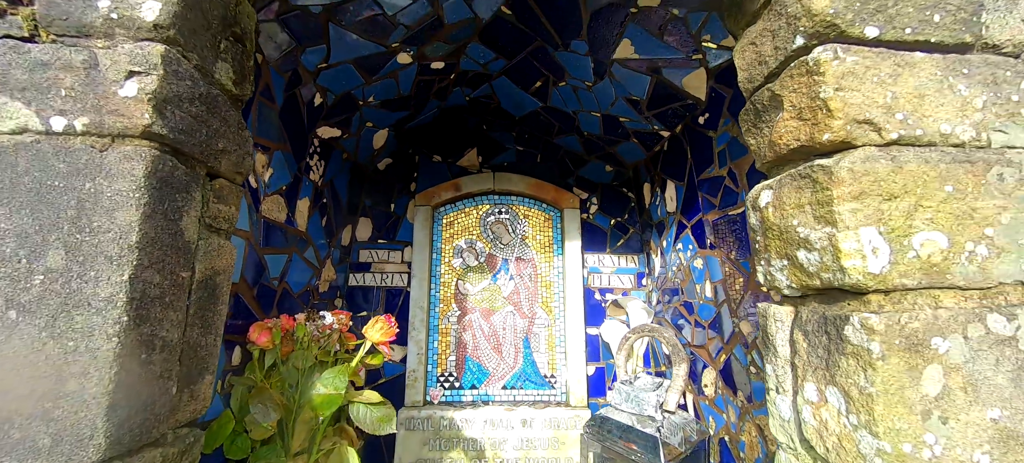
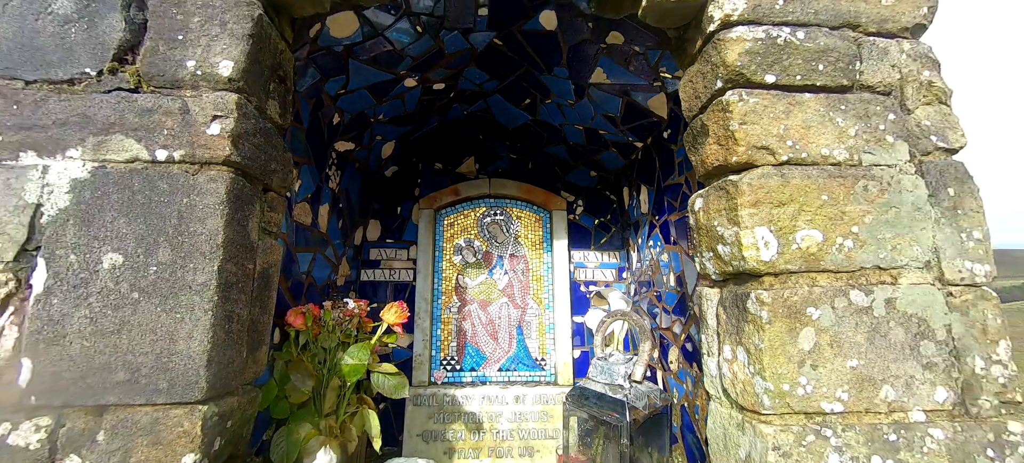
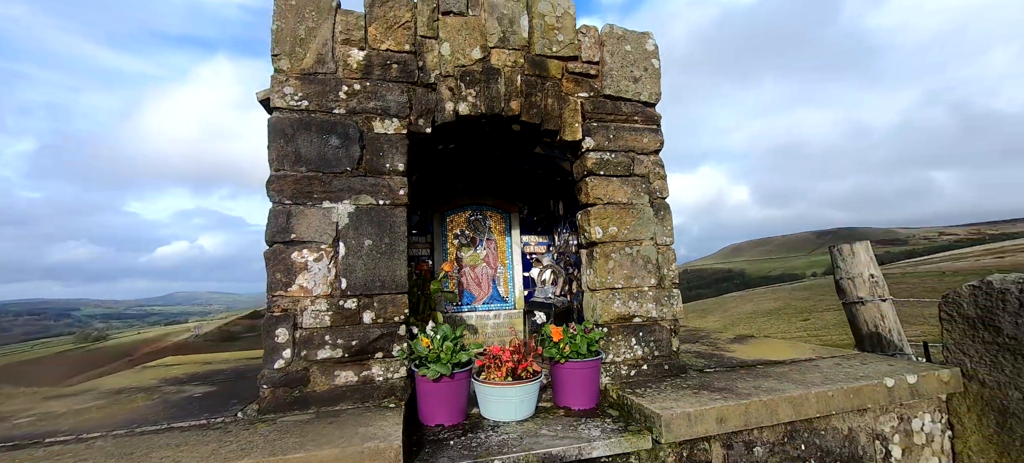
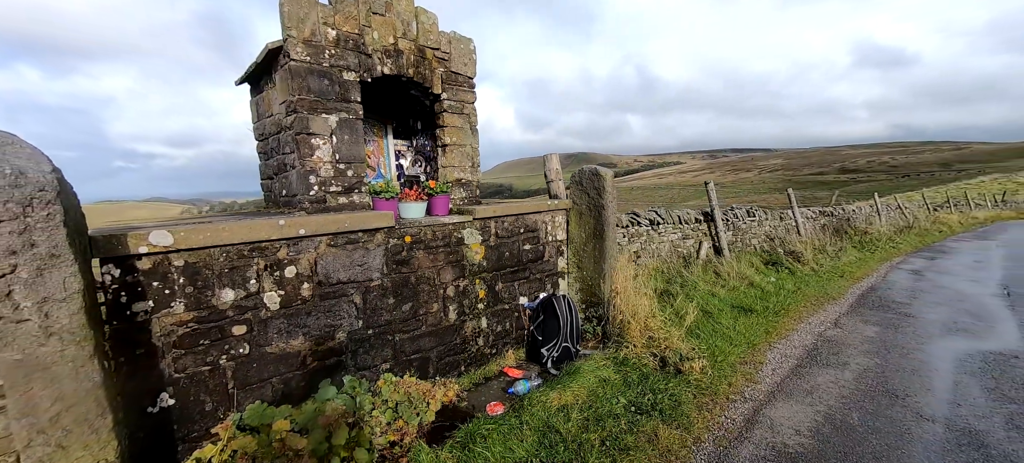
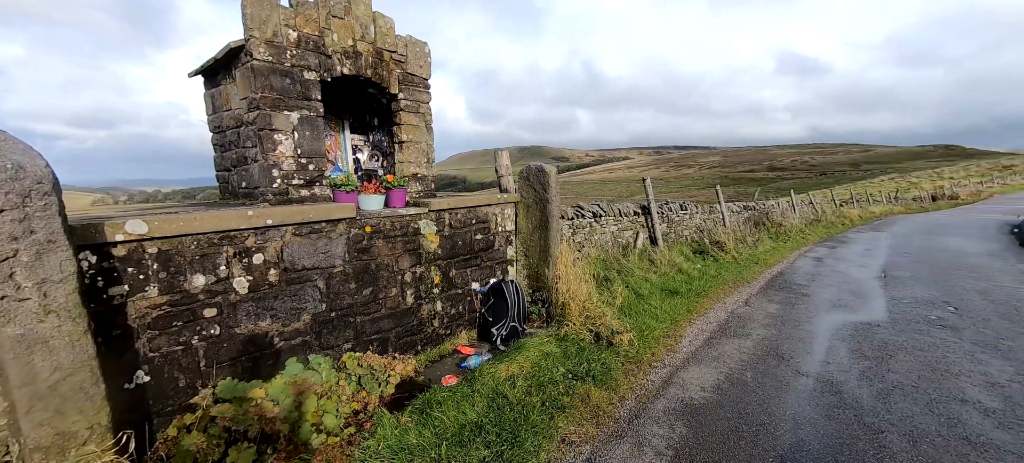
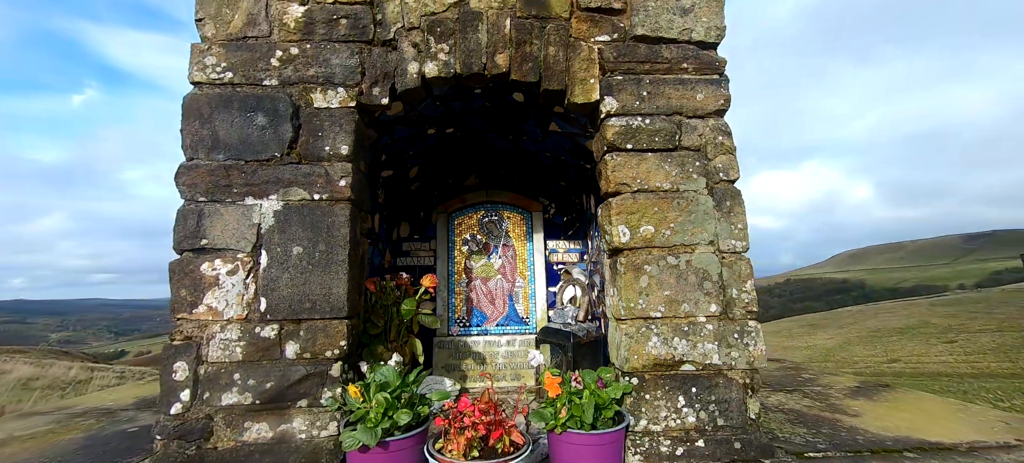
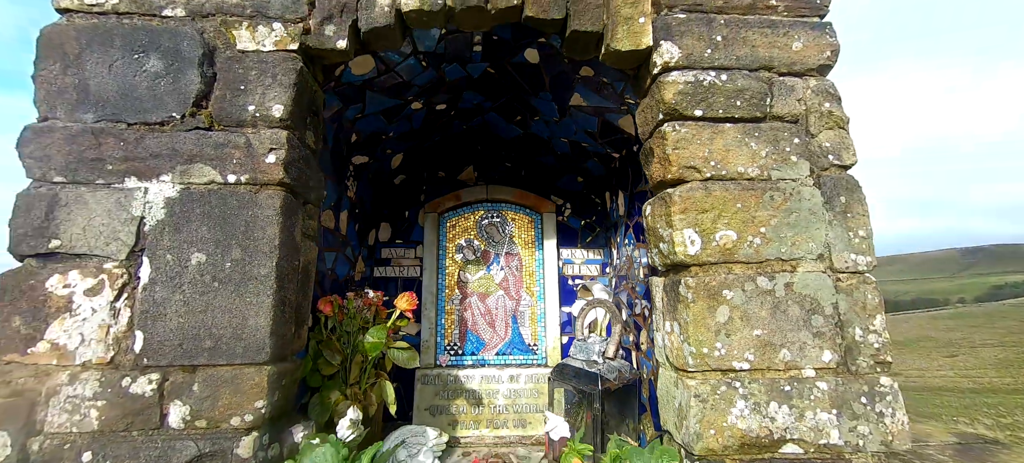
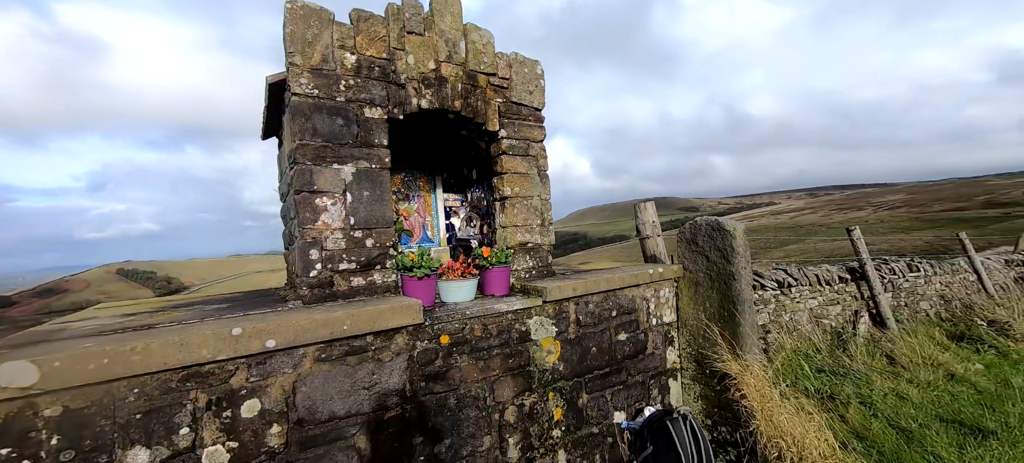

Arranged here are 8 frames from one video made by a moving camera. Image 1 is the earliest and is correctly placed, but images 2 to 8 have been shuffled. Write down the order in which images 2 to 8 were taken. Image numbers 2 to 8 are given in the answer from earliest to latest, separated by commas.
2, 7, 6, 3, 8, 4, 5
